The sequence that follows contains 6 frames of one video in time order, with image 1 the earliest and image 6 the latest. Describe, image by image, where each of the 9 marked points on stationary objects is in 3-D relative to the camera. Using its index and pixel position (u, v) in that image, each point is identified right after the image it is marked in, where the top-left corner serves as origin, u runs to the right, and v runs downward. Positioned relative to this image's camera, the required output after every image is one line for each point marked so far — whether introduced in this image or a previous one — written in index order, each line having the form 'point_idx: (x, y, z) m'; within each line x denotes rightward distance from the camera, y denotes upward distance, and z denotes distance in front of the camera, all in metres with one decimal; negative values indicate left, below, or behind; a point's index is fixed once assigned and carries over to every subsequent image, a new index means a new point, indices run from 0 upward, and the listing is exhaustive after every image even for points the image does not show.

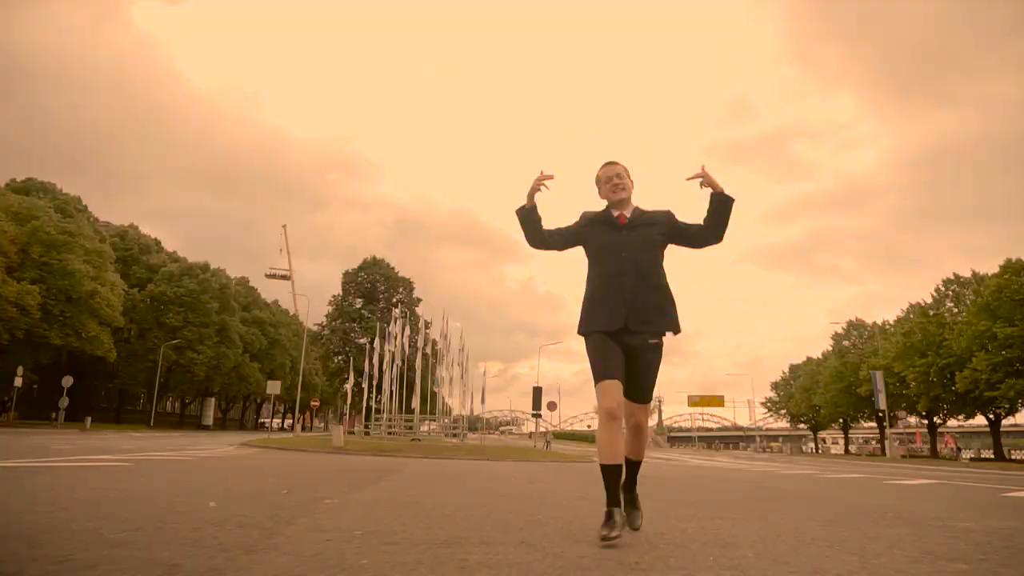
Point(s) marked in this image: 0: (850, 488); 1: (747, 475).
0: (+5.1, -2.9, +10.4) m
1: (+5.1, -4.0, +15.1) m
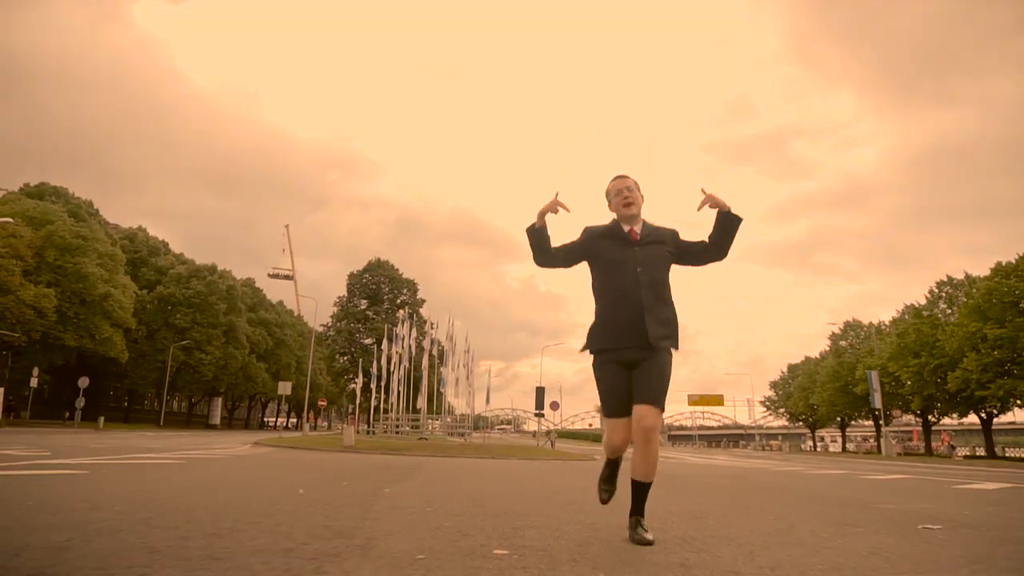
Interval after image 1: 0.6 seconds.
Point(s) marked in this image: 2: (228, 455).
0: (+5.2, -3.0, +11.1) m
1: (+5.2, -4.1, +15.8) m
2: (-6.0, -3.6, +15.1) m
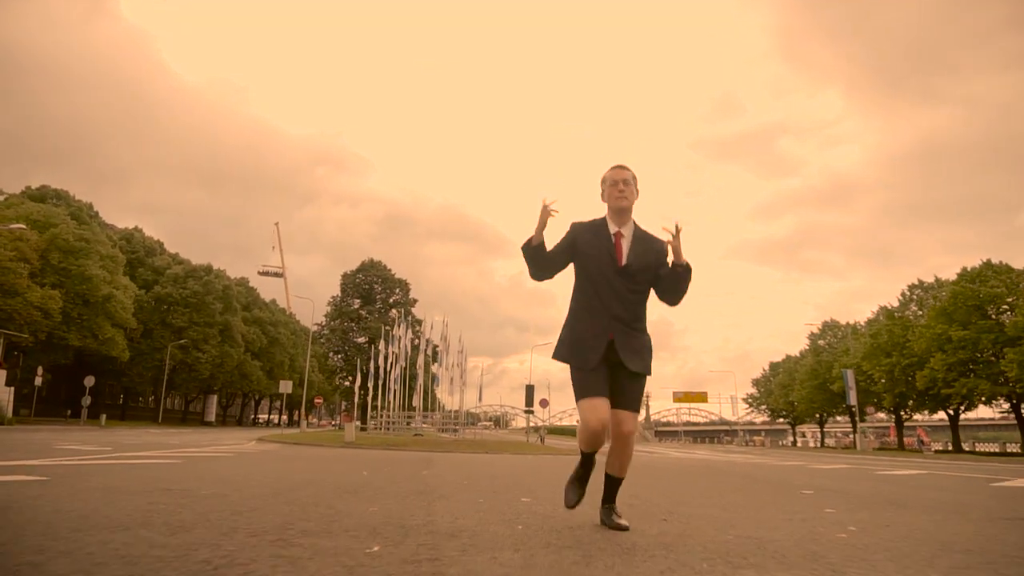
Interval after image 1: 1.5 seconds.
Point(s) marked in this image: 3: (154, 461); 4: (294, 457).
0: (+5.2, -3.2, +12.3) m
1: (+5.1, -4.3, +17.0) m
2: (-6.2, -3.7, +16.1) m
3: (-4.9, -2.4, +9.6) m
4: (-4.6, -3.6, +15.0) m
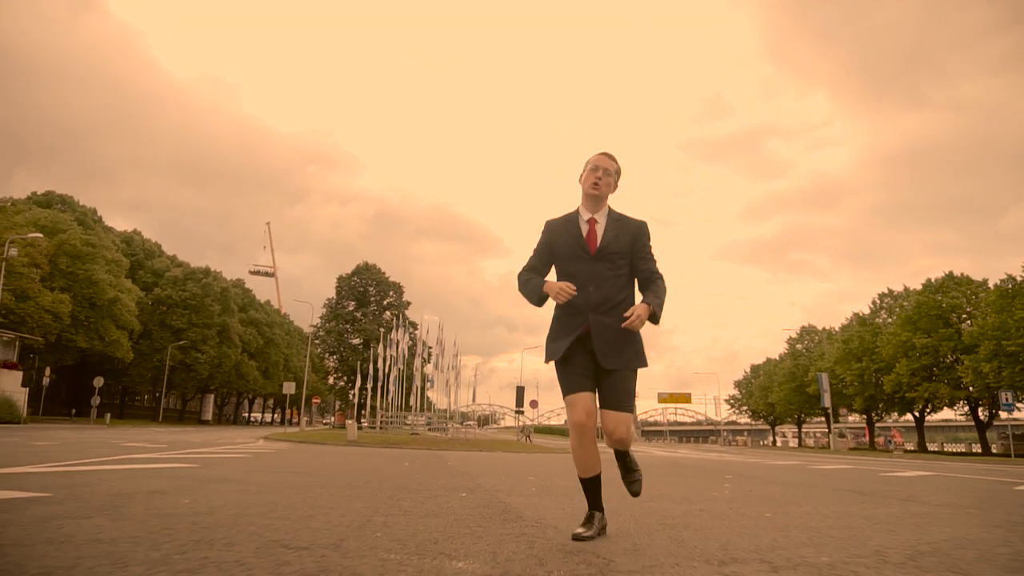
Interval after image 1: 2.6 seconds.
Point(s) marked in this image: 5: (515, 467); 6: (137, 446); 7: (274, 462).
0: (+5.0, -3.5, +13.8) m
1: (+4.9, -4.6, +18.5) m
2: (-6.4, -4.0, +17.4) m
3: (-5.0, -2.6, +11.0) m
4: (-4.7, -3.8, +16.3) m
5: (0.0, -3.0, +12.1) m
6: (-7.7, -3.3, +14.7) m
7: (-3.6, -2.6, +10.6) m
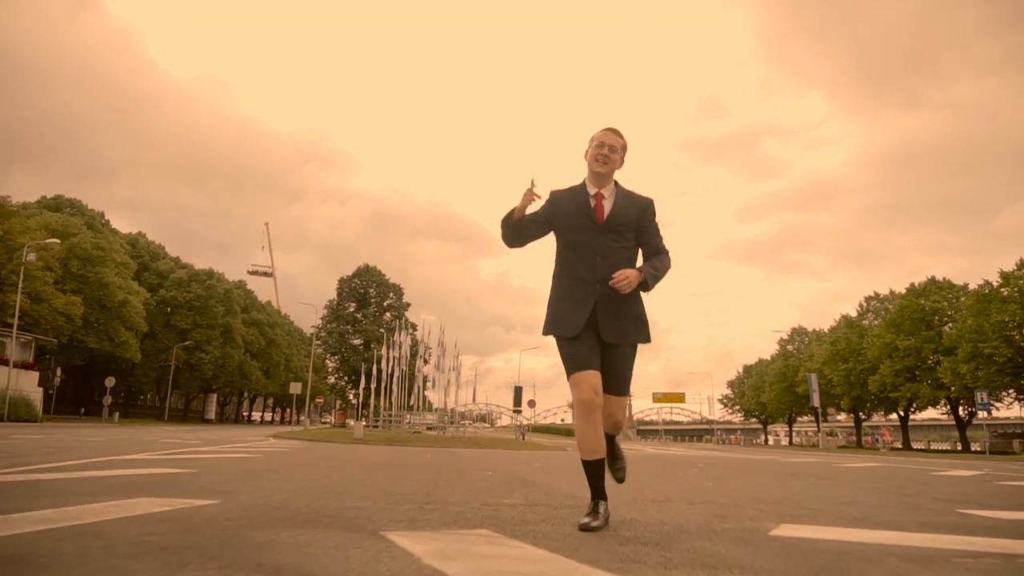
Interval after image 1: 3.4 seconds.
0: (+5.1, -3.7, +14.8) m
1: (+4.9, -4.7, +19.5) m
2: (-6.4, -4.1, +18.4) m
3: (-4.9, -2.8, +11.9) m
4: (-4.7, -4.0, +17.3) m
5: (0.0, -3.2, +13.0) m
6: (-7.7, -3.4, +15.6) m
7: (-3.5, -2.7, +11.5) m
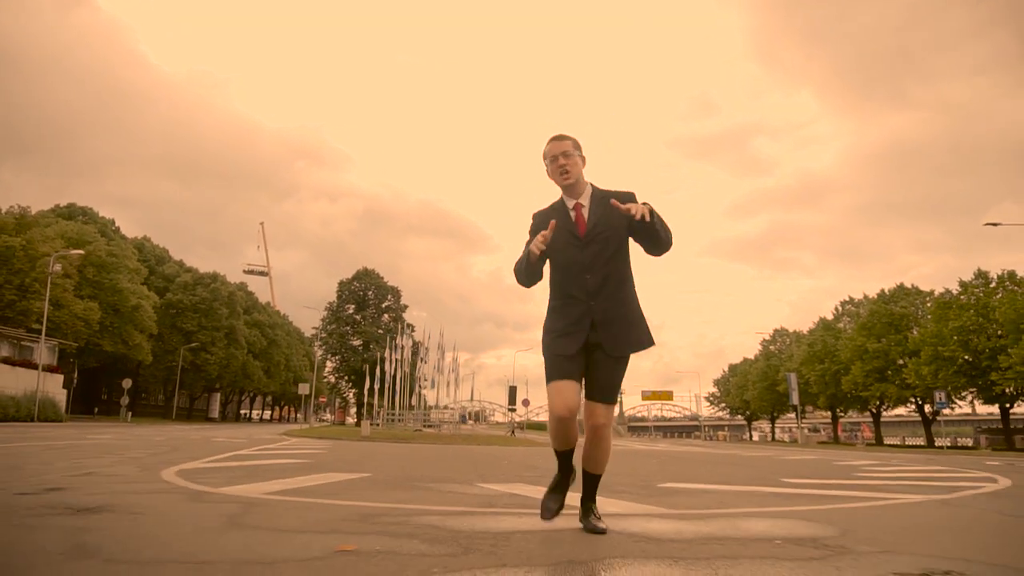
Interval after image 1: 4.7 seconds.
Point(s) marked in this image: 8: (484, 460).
0: (+5.0, -4.0, +16.6) m
1: (+4.8, -5.0, +21.3) m
2: (-6.4, -4.4, +20.0) m
3: (-4.9, -3.1, +13.6) m
4: (-4.8, -4.3, +19.0) m
5: (0.0, -3.5, +14.8) m
6: (-7.7, -3.7, +17.2) m
7: (-3.5, -3.1, +13.2) m
8: (-0.7, -2.7, +11.0) m
